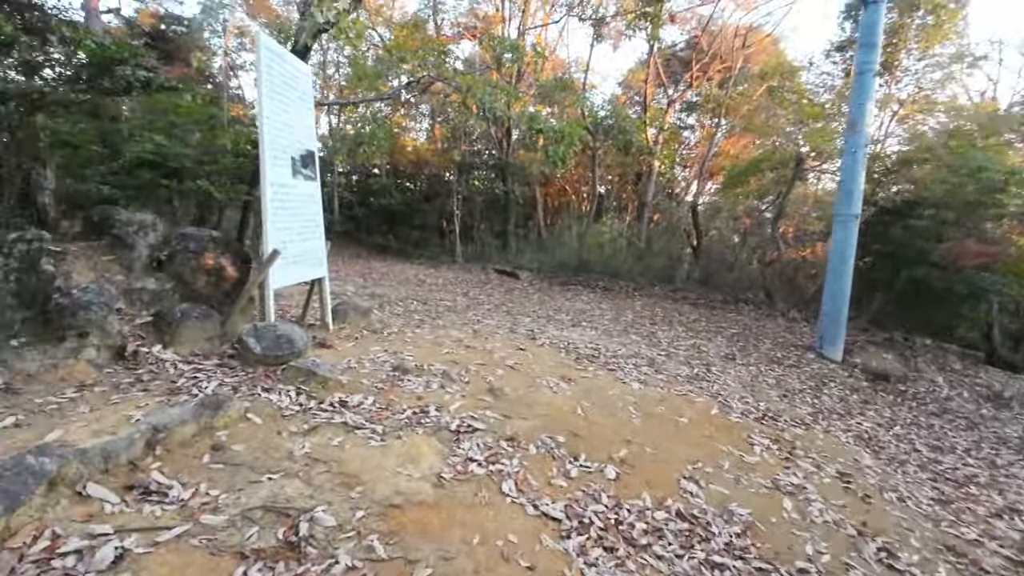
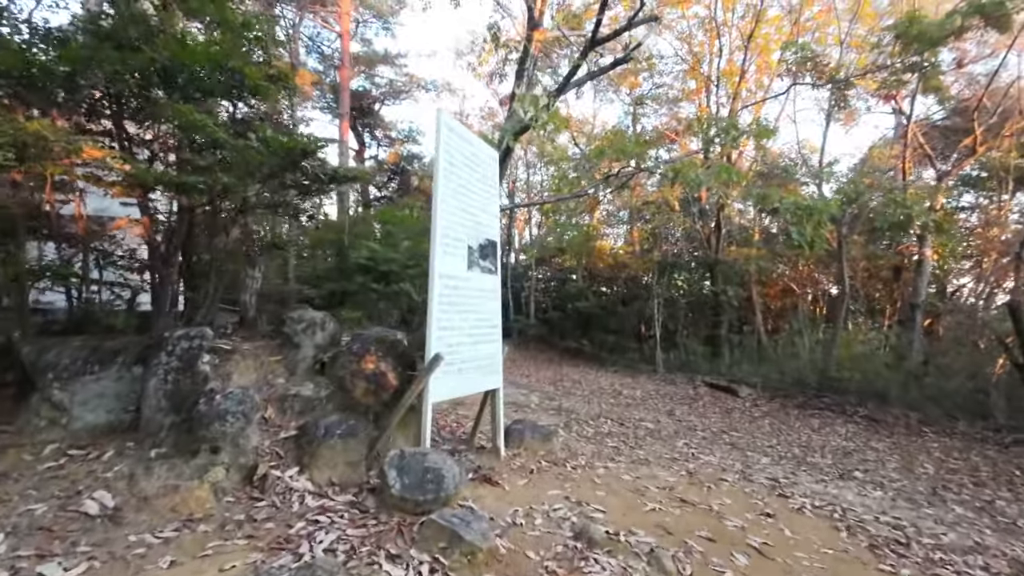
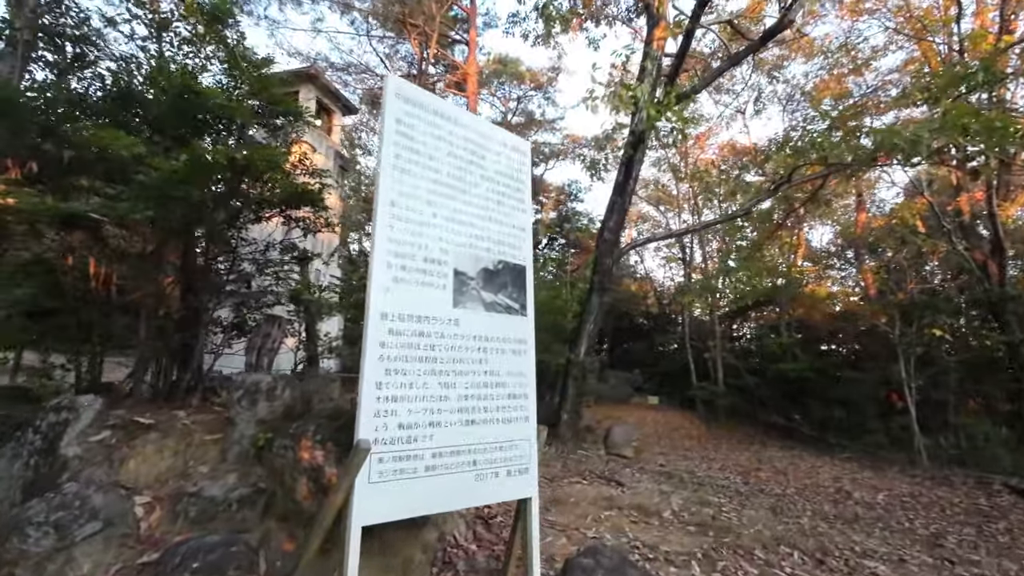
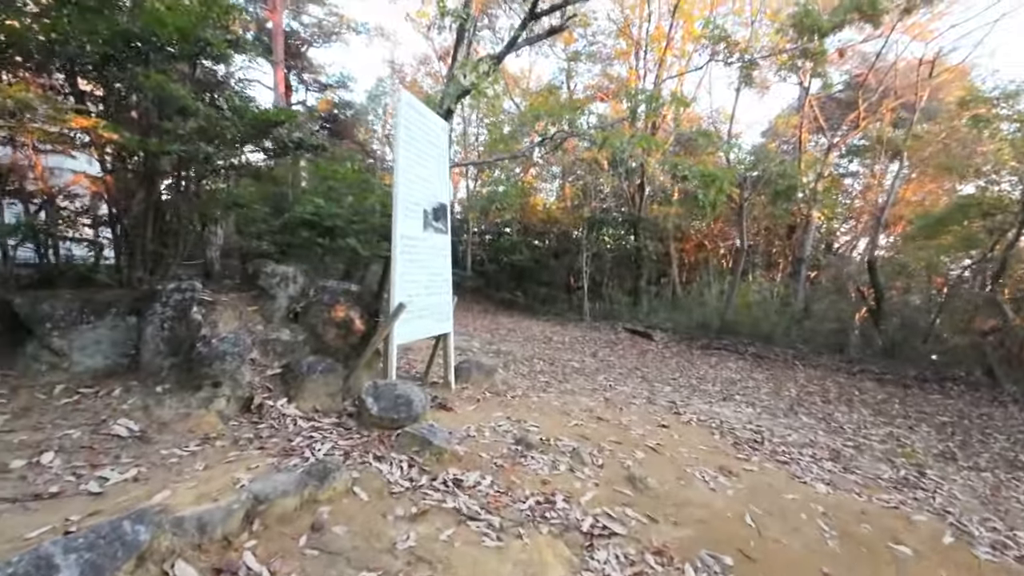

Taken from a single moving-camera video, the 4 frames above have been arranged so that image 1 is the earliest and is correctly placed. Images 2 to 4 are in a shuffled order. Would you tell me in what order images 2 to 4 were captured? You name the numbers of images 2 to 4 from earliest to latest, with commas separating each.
4, 2, 3
